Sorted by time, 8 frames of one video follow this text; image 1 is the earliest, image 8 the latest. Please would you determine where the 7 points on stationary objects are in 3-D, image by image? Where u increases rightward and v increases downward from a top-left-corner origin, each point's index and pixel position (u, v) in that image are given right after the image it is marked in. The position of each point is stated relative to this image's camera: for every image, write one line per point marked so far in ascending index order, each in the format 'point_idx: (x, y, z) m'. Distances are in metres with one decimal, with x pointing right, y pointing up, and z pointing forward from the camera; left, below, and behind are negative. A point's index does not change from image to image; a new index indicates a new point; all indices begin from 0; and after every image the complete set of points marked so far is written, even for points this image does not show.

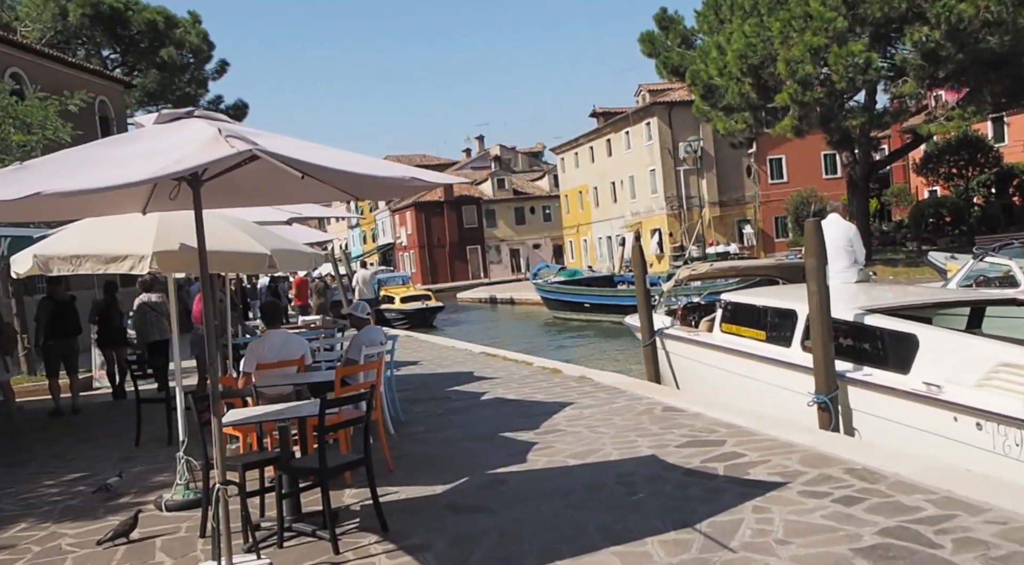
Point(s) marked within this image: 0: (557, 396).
0: (+0.5, -1.4, +11.4) m
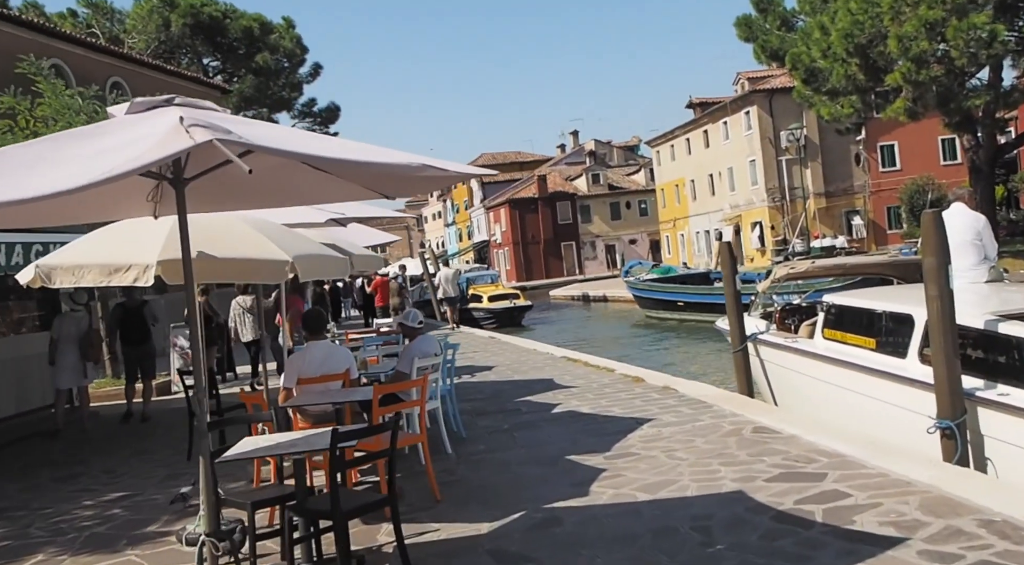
0: (+1.3, -1.4, +10.3) m
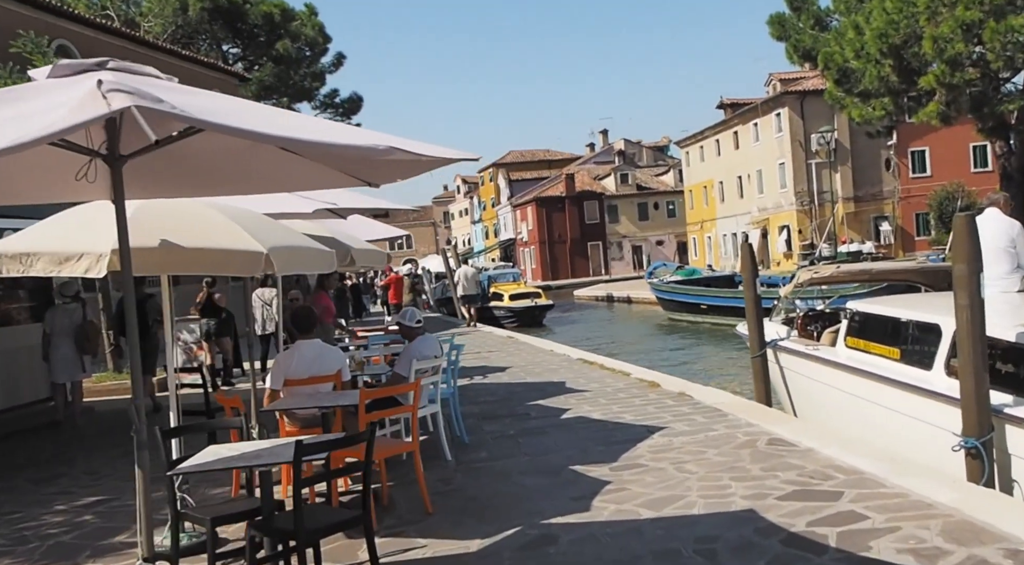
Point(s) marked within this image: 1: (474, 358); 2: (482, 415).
0: (+1.4, -1.4, +9.9) m
1: (-0.7, -1.4, +18.2) m
2: (-0.3, -1.5, +11.0) m
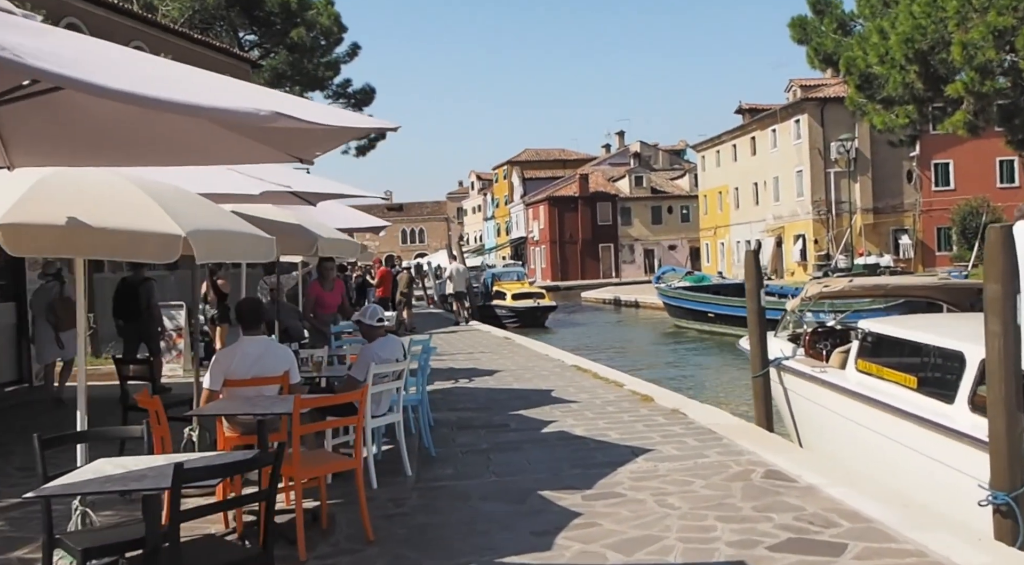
0: (+1.1, -1.5, +9.0) m
1: (-0.9, -1.4, +17.3) m
2: (-0.6, -1.5, +10.1) m
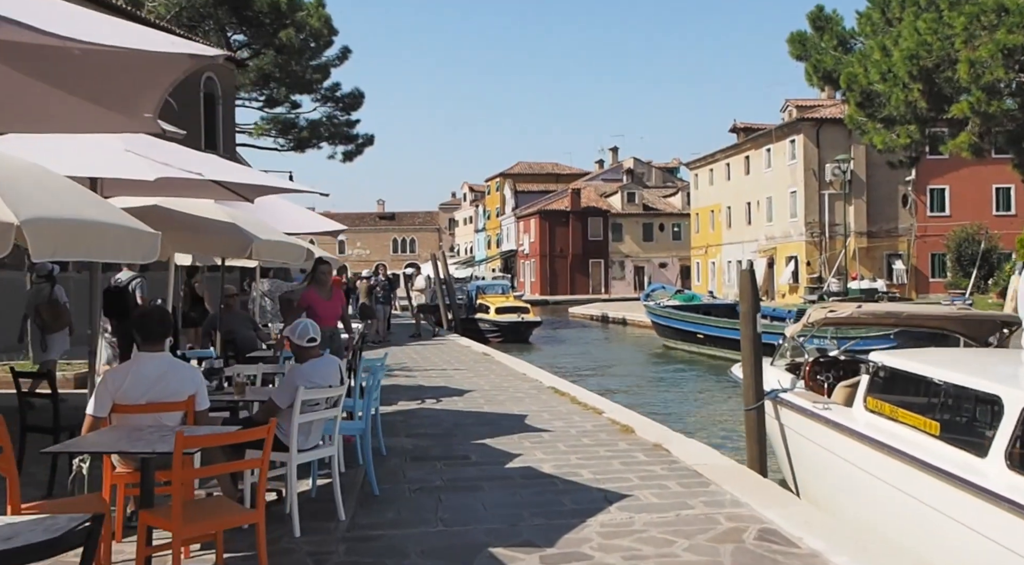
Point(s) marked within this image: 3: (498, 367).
0: (+0.8, -1.6, +7.9) m
1: (-1.3, -1.6, +16.2) m
2: (-0.9, -1.6, +9.0) m
3: (-0.3, -1.6, +17.8) m
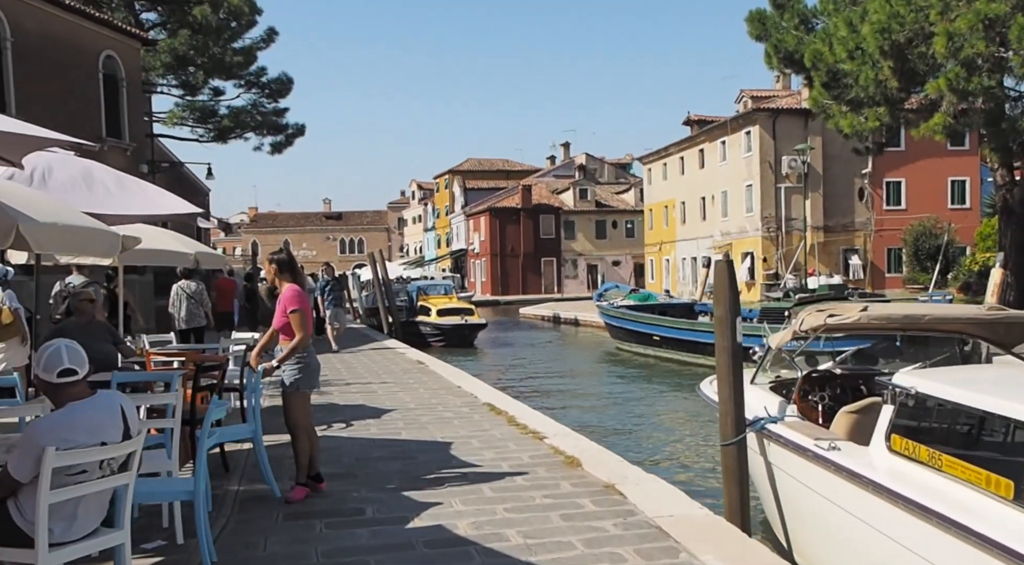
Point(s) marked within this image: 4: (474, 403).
0: (+0.2, -1.6, +5.8) m
1: (-2.3, -1.6, +14.1) m
2: (-1.6, -1.6, +6.9) m
3: (-1.3, -1.6, +15.7) m
4: (-0.5, -1.6, +12.7) m
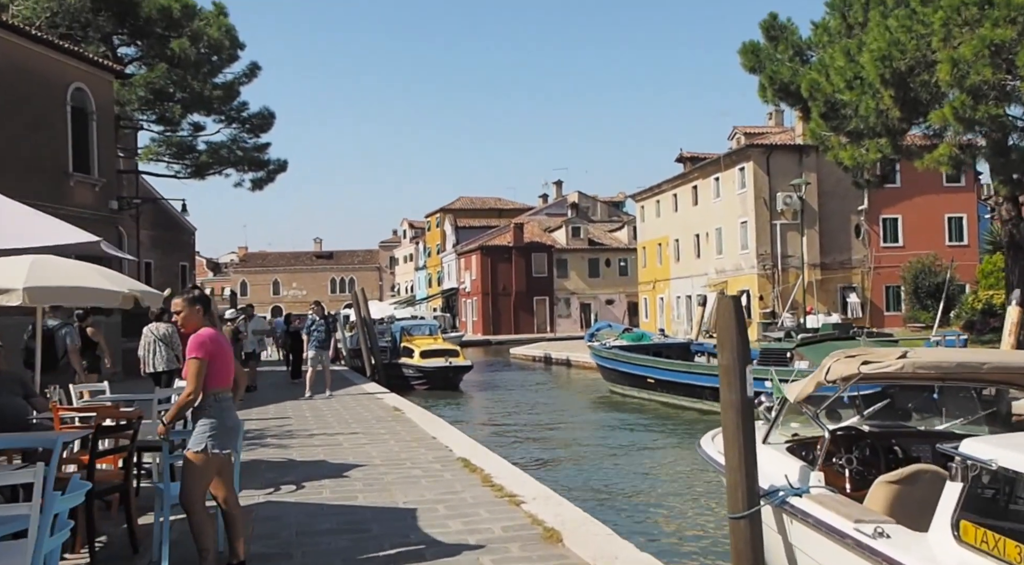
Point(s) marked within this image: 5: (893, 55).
0: (0.0, -1.8, +4.5) m
1: (-2.5, -2.1, +12.7) m
2: (-1.8, -1.9, +5.6) m
3: (-1.6, -2.2, +14.4) m
4: (-0.7, -2.1, +11.4) m
5: (+7.6, +4.5, +19.1) m
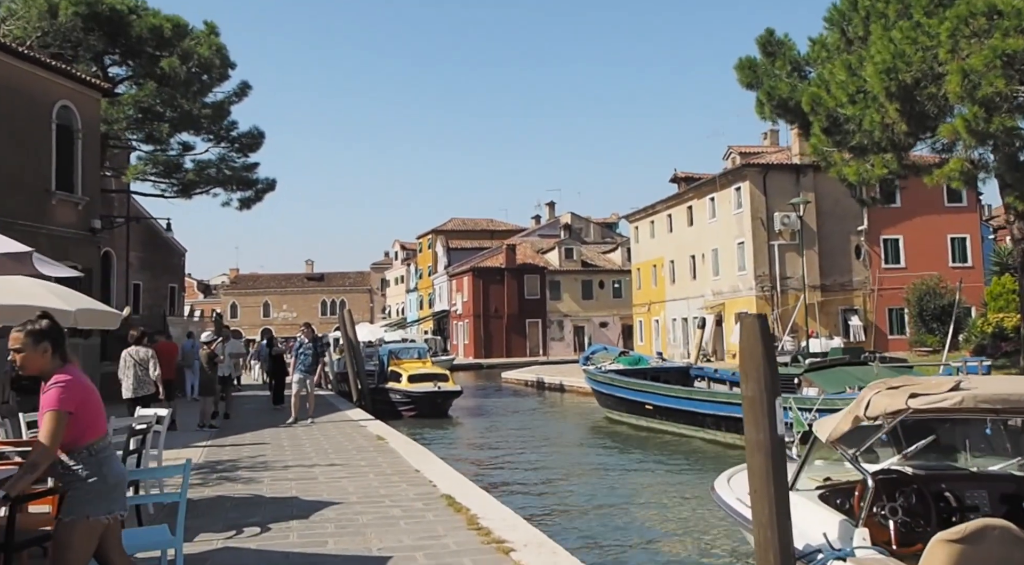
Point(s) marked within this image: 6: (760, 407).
0: (-0.1, -1.9, +3.6) m
1: (-2.7, -2.4, +11.7) m
2: (-1.9, -1.9, +4.6) m
3: (-1.7, -2.5, +13.4) m
4: (-0.9, -2.3, +10.4) m
5: (+7.4, +4.1, +18.4) m
6: (+1.2, -0.6, +4.8) m
